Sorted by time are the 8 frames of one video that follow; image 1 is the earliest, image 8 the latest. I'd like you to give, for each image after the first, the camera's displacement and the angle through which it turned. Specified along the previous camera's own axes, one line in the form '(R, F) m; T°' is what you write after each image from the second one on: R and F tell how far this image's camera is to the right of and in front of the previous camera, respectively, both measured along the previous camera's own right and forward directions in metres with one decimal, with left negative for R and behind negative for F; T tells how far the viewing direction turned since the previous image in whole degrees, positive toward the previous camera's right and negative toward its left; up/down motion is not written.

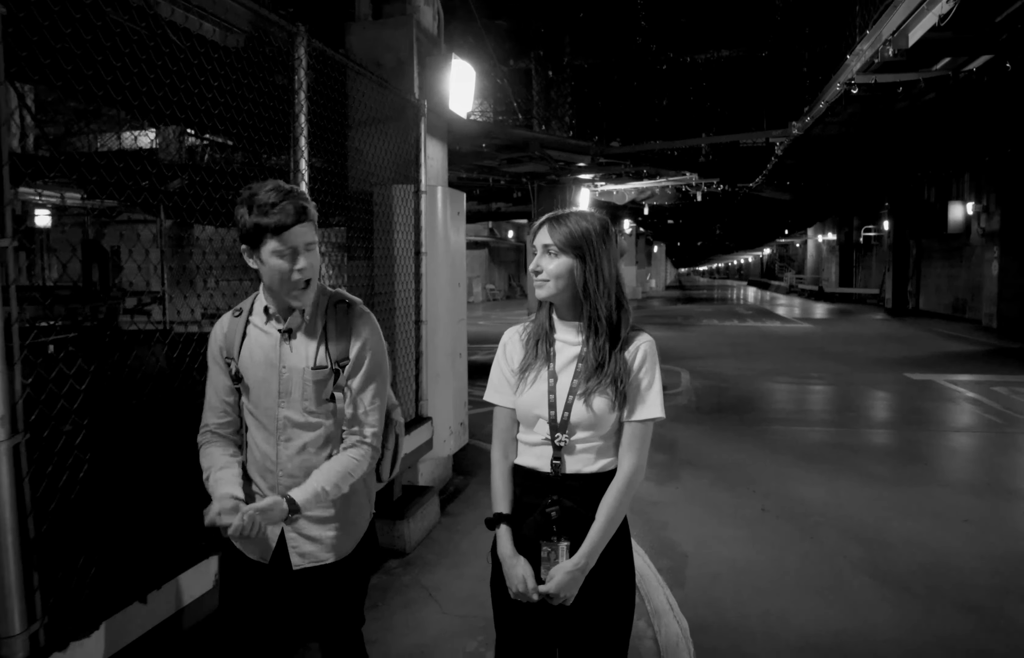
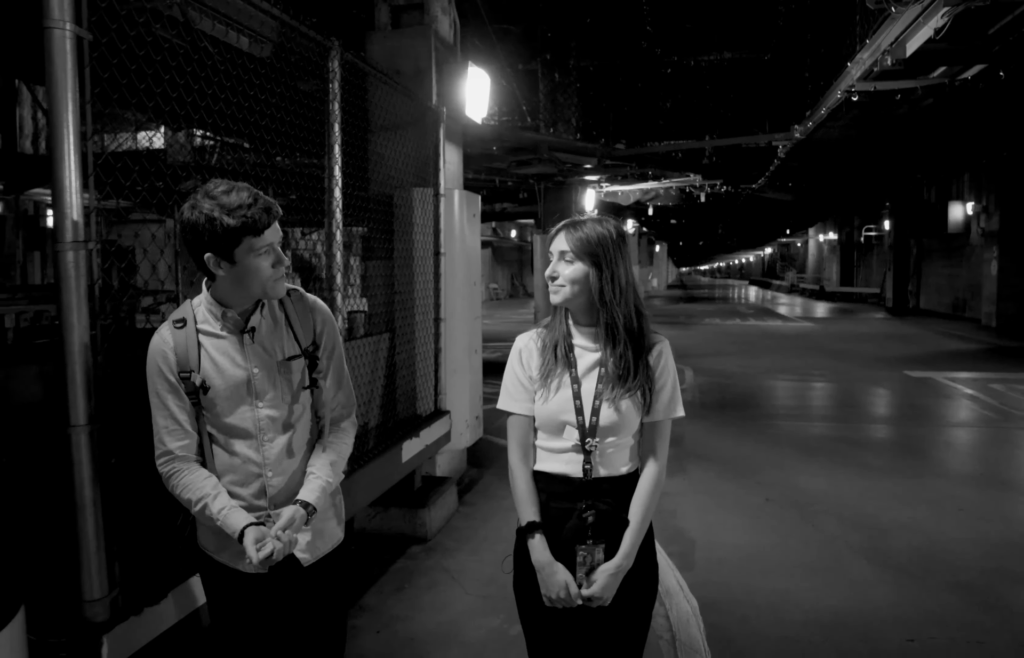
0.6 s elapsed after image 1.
(-0.1, -0.2) m; 0°
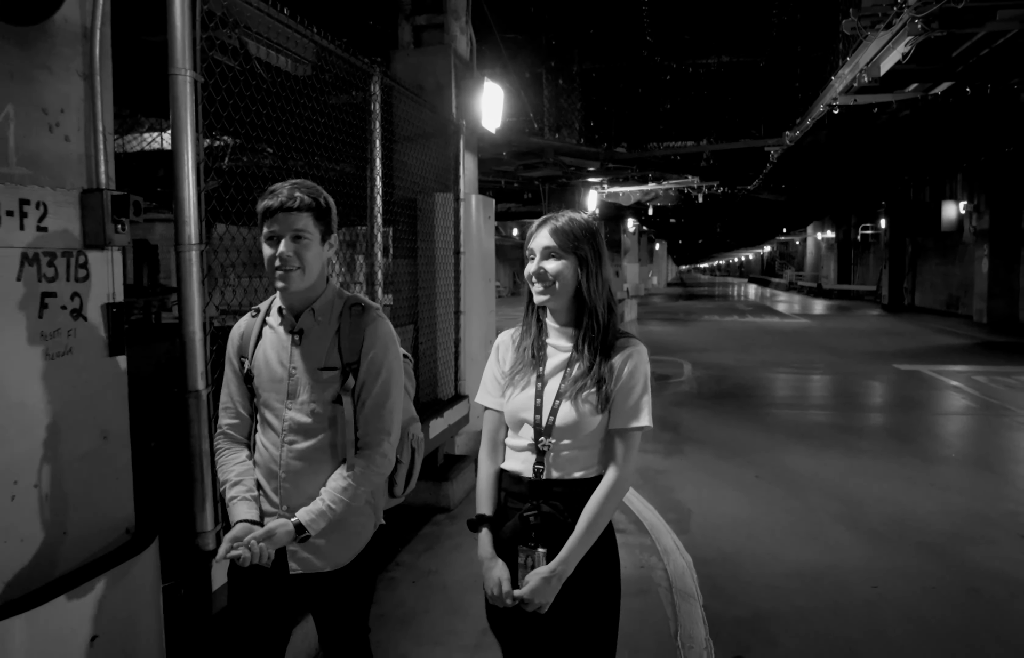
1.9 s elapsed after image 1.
(-0.1, -0.5) m; 0°
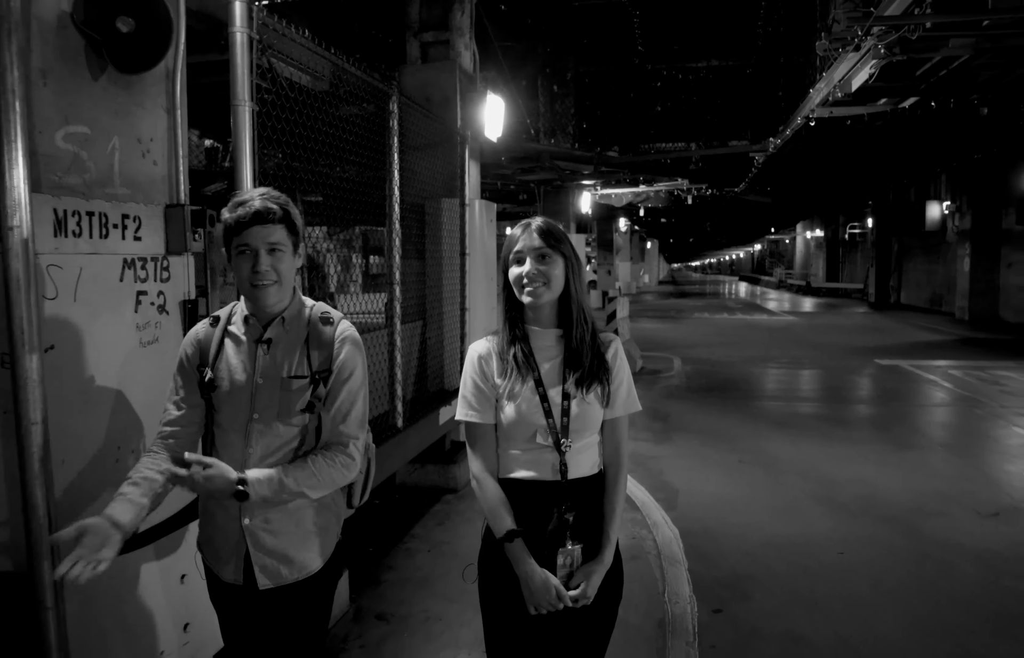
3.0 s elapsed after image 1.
(-0.1, -0.5) m; 0°
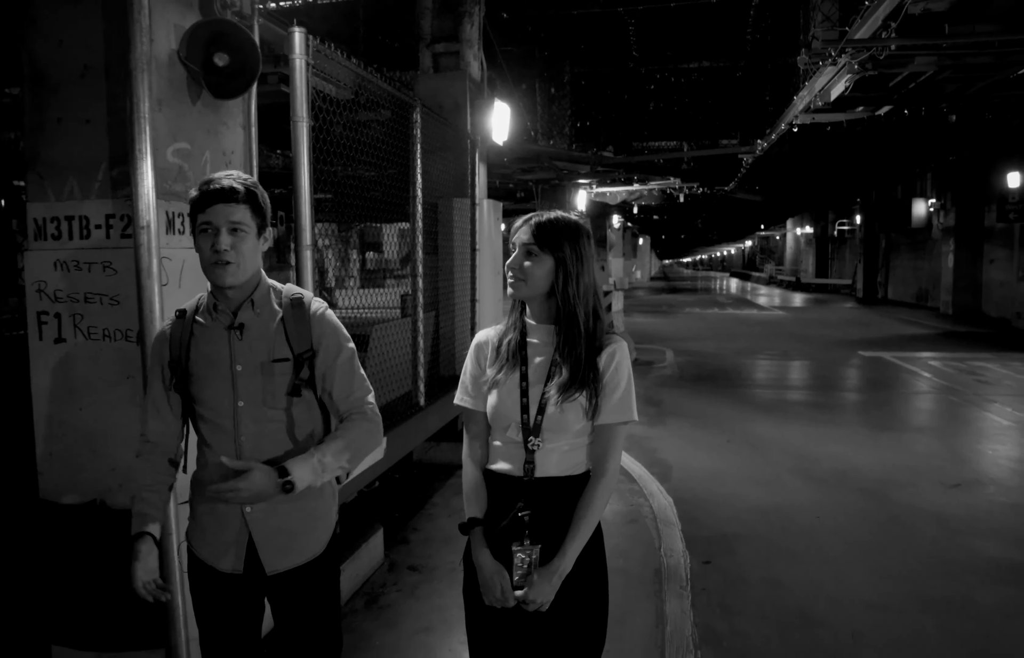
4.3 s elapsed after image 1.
(-0.1, -0.5) m; 0°
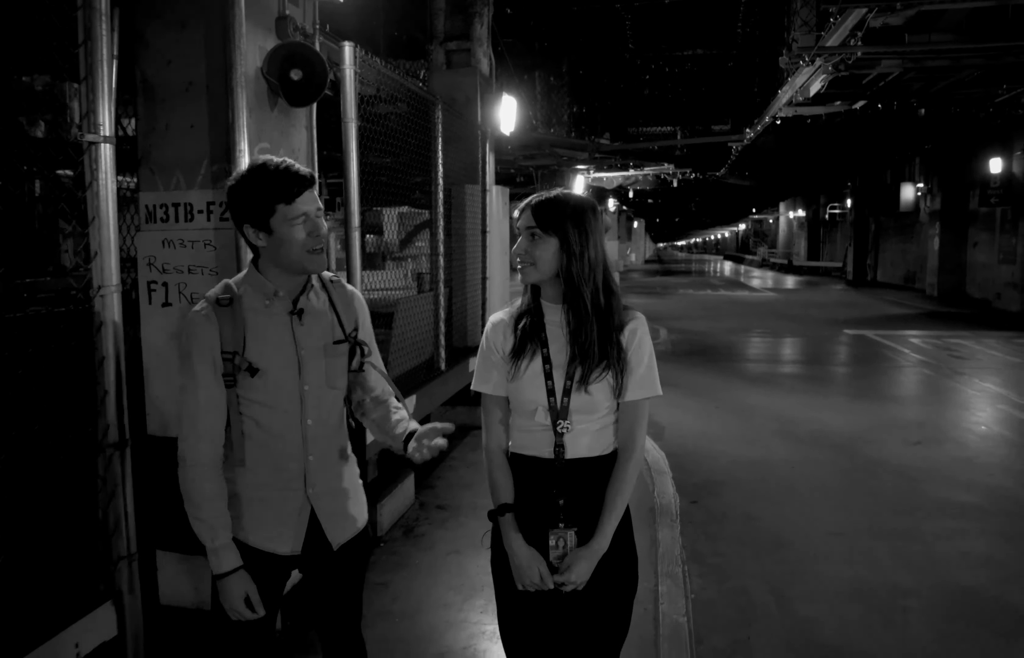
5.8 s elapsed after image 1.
(-0.1, -0.6) m; 0°
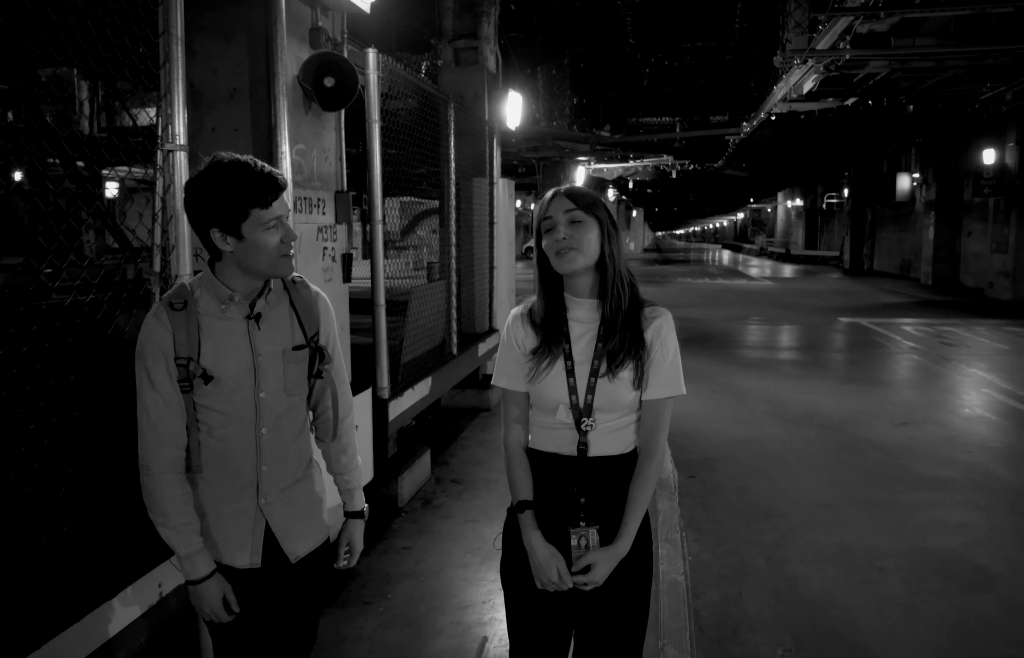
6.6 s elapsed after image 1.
(-0.1, -0.3) m; 0°
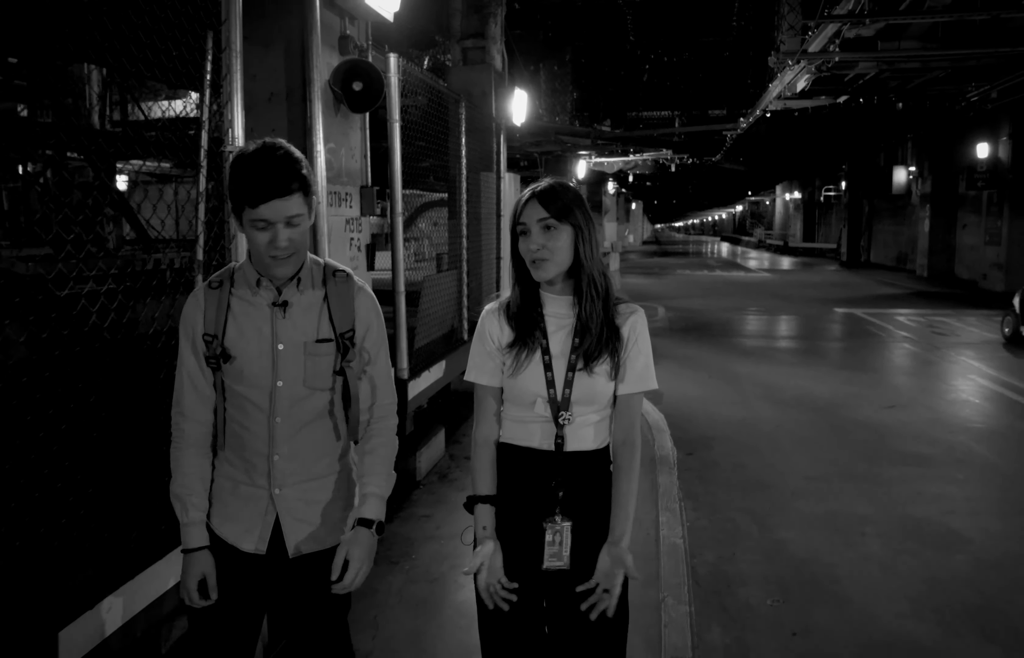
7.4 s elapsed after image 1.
(-0.1, -0.3) m; 0°
